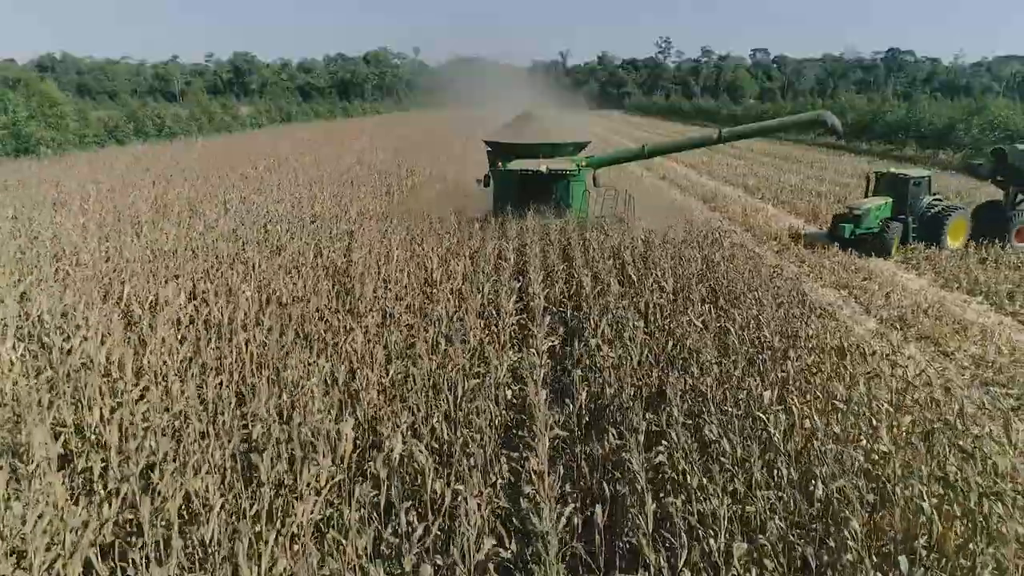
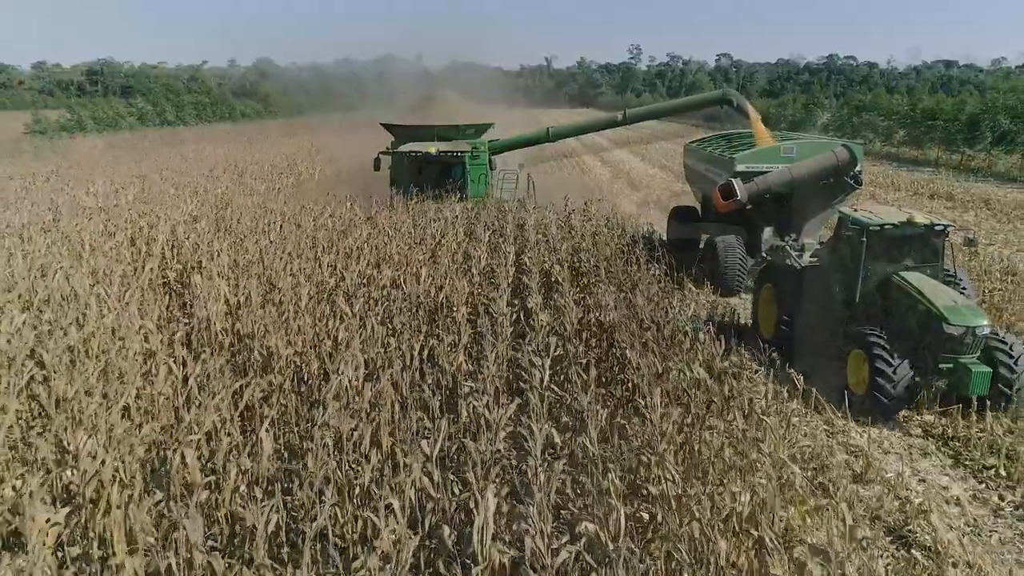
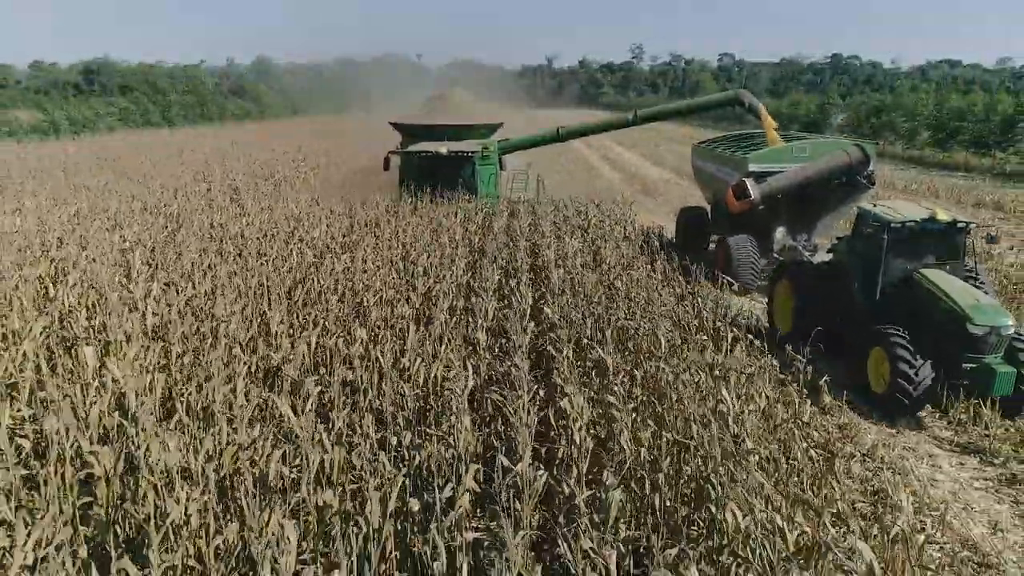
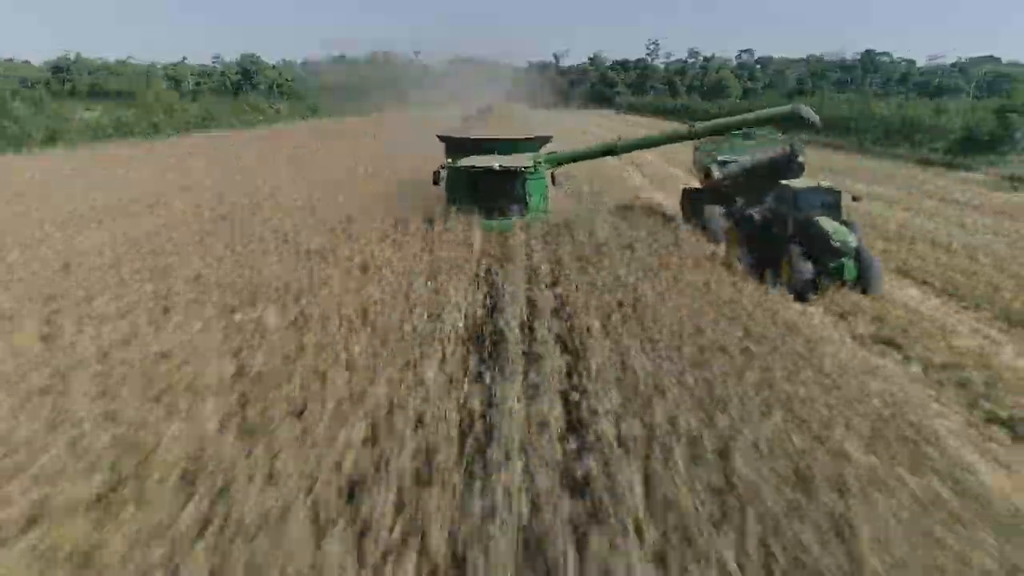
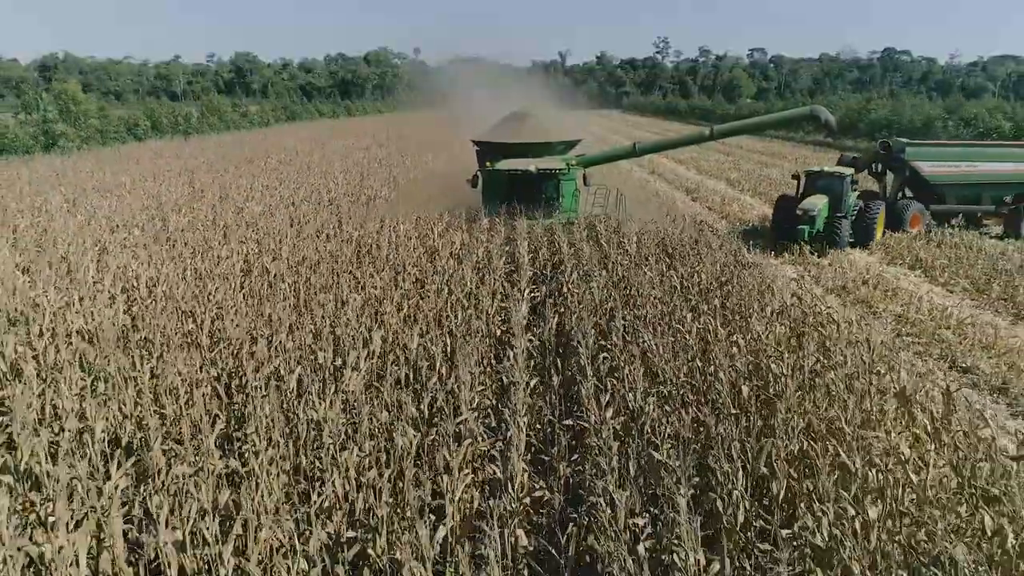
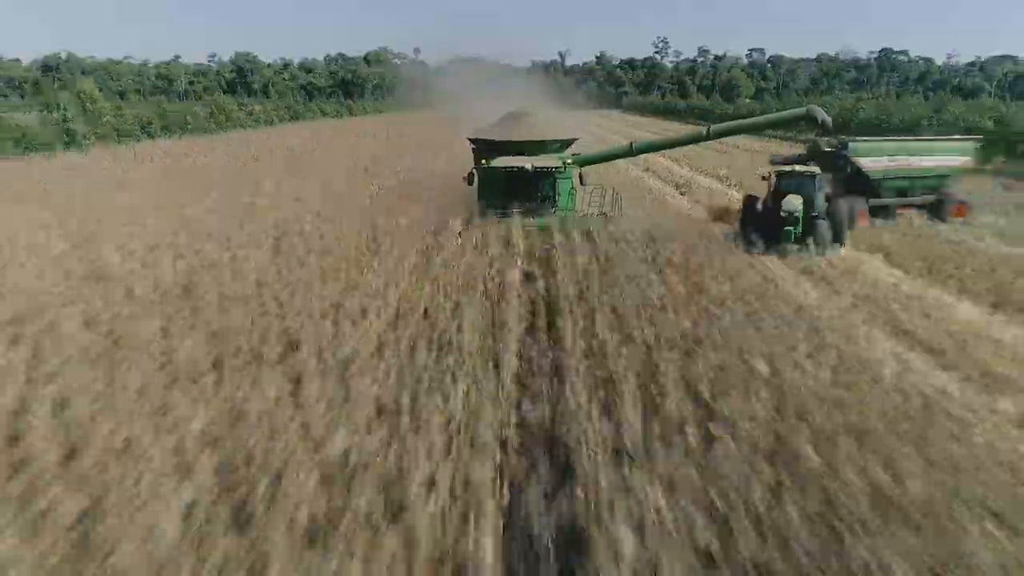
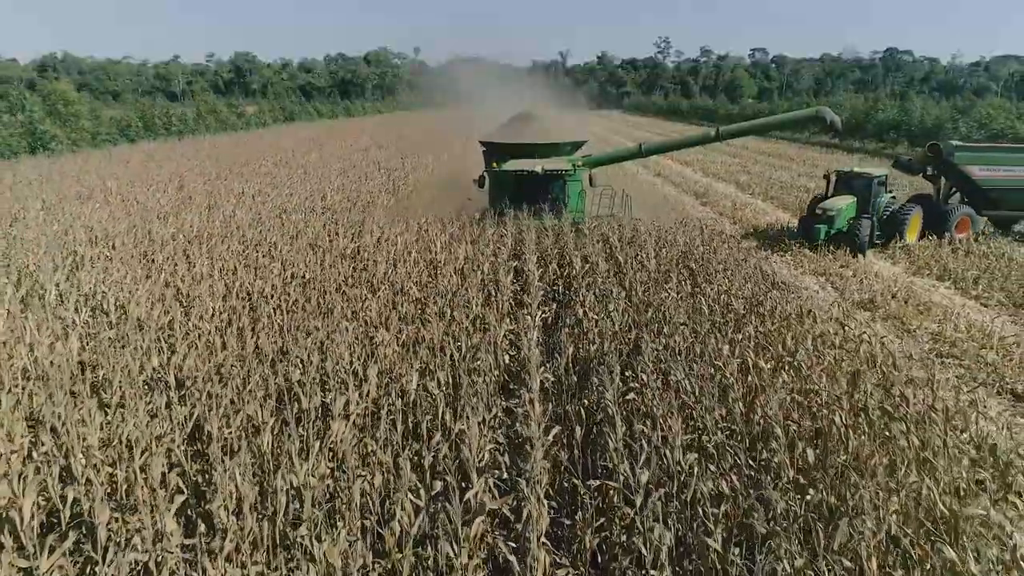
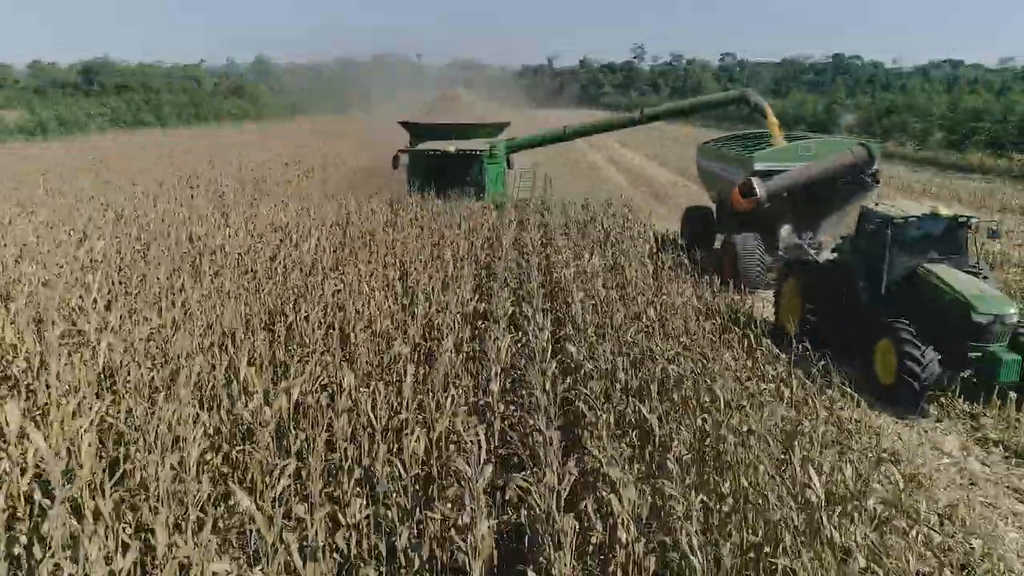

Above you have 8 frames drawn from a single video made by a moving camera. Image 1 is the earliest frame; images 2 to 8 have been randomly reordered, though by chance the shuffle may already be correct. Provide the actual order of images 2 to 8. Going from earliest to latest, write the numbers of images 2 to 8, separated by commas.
7, 5, 6, 4, 8, 3, 2
